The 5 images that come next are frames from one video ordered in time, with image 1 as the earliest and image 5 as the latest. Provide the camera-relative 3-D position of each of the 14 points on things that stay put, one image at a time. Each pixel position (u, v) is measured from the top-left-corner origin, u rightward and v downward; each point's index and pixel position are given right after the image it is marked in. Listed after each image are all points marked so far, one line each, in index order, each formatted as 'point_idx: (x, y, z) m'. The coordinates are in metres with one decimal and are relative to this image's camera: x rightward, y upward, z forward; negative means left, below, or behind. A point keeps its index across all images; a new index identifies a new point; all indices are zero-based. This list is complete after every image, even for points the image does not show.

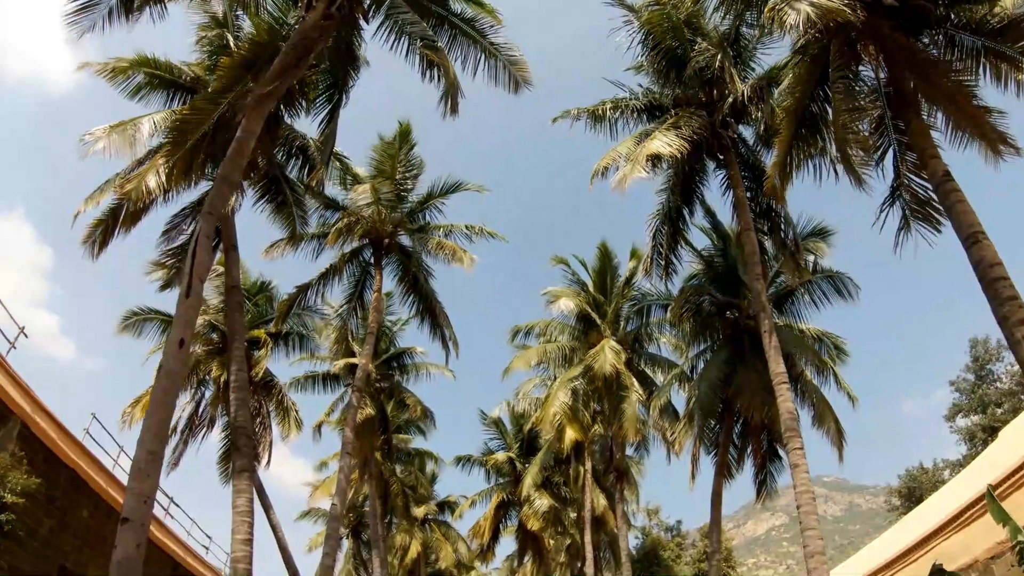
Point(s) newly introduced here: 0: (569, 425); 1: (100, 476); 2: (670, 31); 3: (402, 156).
0: (+1.6, -3.8, +19.6) m
1: (-9.1, -4.2, +15.6) m
2: (+3.5, +5.6, +15.4) m
3: (-2.9, +3.5, +18.7) m
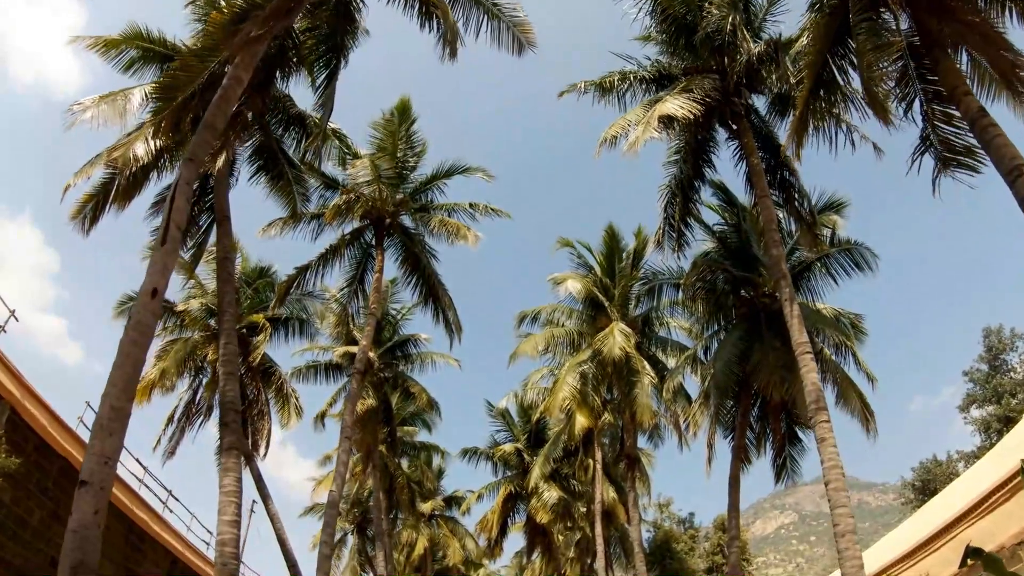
0: (+1.8, -3.3, +19.0) m
1: (-8.9, -3.8, +15.1) m
2: (+3.5, +6.1, +14.8) m
3: (-2.8, +4.0, +18.1) m
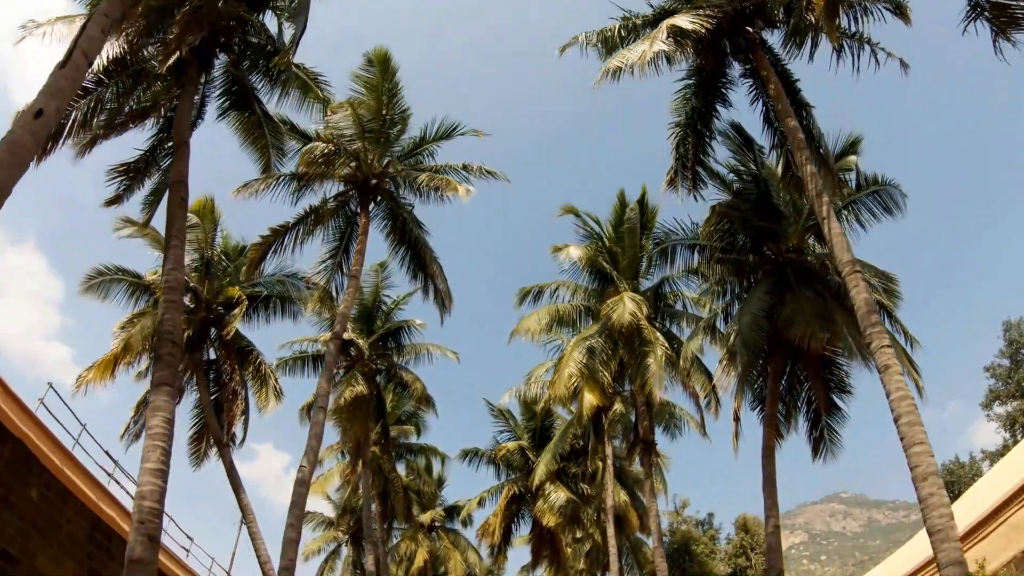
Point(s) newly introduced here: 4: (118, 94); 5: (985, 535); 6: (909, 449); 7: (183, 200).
0: (+1.8, -2.5, +17.2) m
1: (-8.9, -3.0, +13.3) m
2: (+3.4, +7.1, +13.4) m
3: (-2.9, +4.7, +16.7) m
4: (-7.4, +3.7, +13.4) m
5: (+11.4, -5.7, +16.8) m
6: (+4.5, -1.8, +7.9) m
7: (-4.5, +1.2, +9.7) m
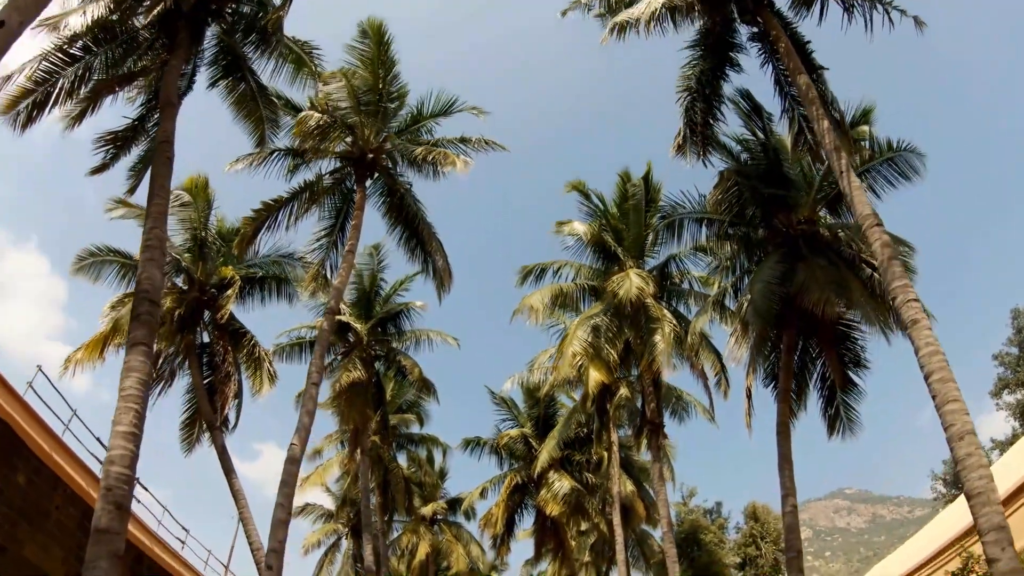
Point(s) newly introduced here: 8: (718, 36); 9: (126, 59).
0: (+1.9, -2.0, +16.7) m
1: (-8.8, -2.6, +12.8) m
2: (+3.4, +7.7, +12.9) m
3: (-2.9, +5.2, +16.1) m
4: (-7.4, +4.1, +12.9) m
5: (+11.5, -5.1, +16.2) m
6: (+4.5, -1.3, +7.4) m
7: (-4.5, +1.7, +9.2) m
8: (+3.9, +4.7, +13.1) m
9: (-7.1, +4.2, +13.0) m
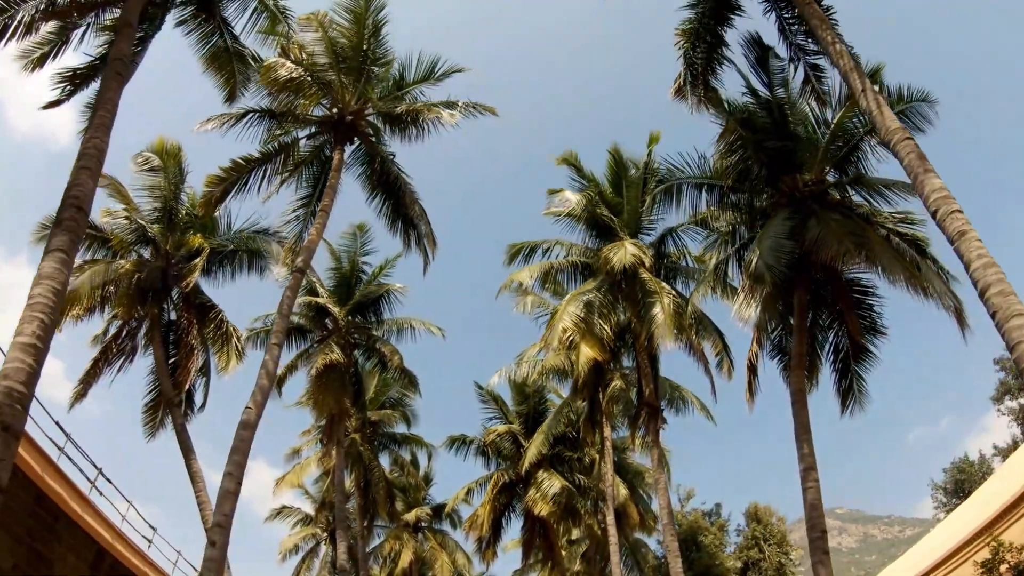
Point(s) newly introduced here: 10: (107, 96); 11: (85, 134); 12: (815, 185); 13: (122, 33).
0: (+1.6, -1.4, +15.6) m
1: (-9.0, -1.9, +11.5) m
2: (+3.2, +8.4, +12.1) m
3: (-3.2, +5.8, +15.2) m
4: (-7.6, +4.8, +11.8) m
5: (+11.3, -4.5, +15.2) m
6: (+4.4, -0.4, +6.3) m
7: (-4.7, +2.5, +8.1) m
8: (+3.7, +5.4, +12.3) m
9: (-7.3, +4.9, +11.9) m
10: (-4.6, +2.2, +7.9) m
11: (-4.4, +1.6, +7.1) m
12: (+5.8, +2.0, +13.3) m
13: (-5.0, +3.2, +8.9) m
